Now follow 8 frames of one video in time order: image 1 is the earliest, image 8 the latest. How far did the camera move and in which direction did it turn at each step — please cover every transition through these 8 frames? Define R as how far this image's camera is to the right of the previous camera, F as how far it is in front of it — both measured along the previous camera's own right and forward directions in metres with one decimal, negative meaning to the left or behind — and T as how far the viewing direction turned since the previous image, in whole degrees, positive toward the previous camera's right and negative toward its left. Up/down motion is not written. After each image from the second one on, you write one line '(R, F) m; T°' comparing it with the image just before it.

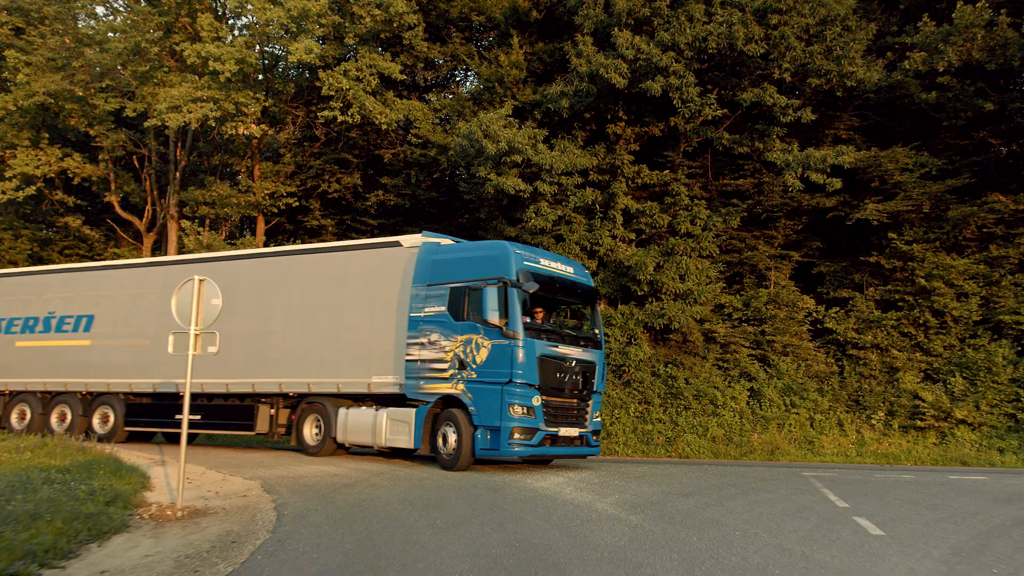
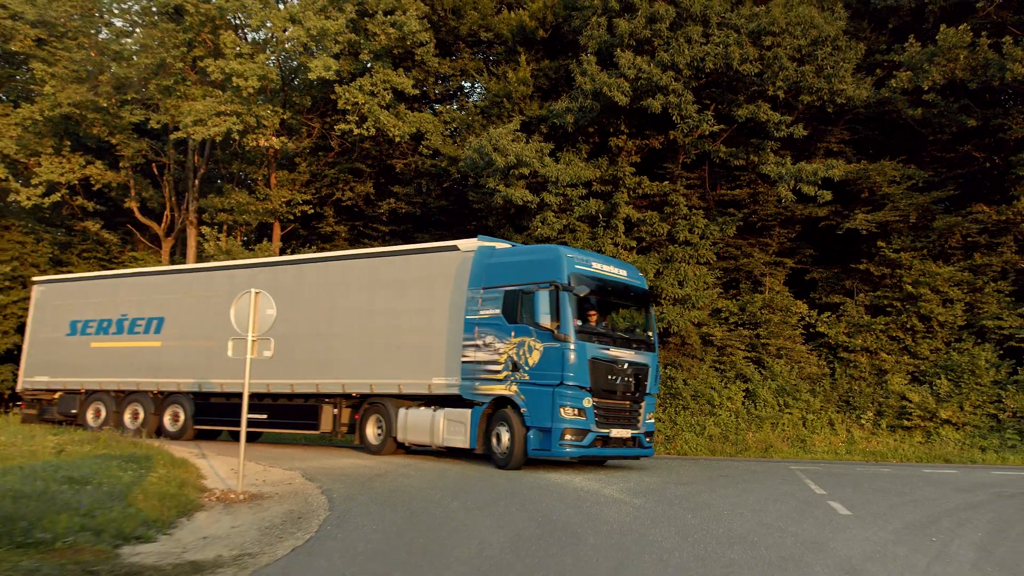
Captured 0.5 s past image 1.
(-0.2, -1.1) m; 0°
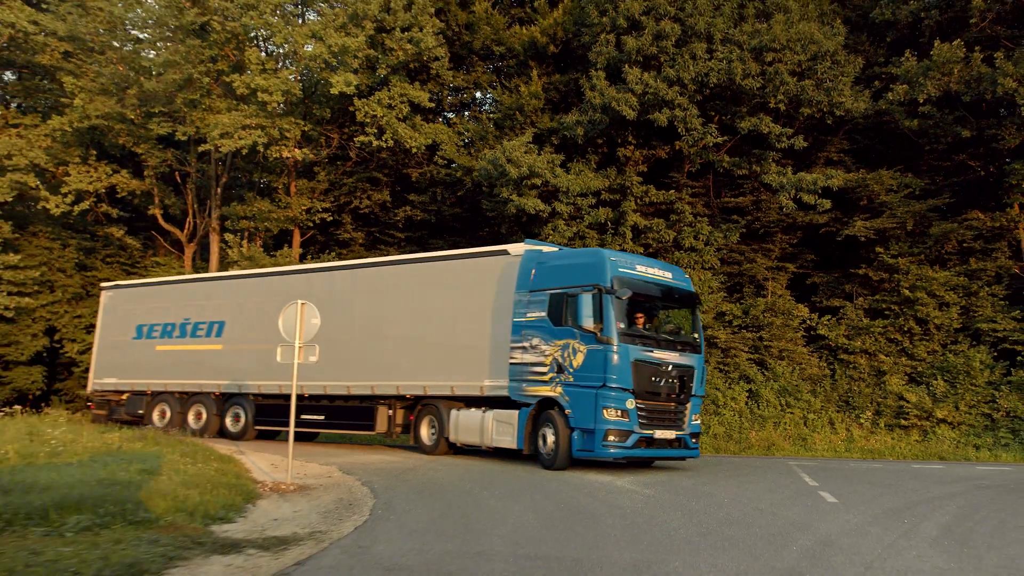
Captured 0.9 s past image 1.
(-0.2, -1.0) m; 0°
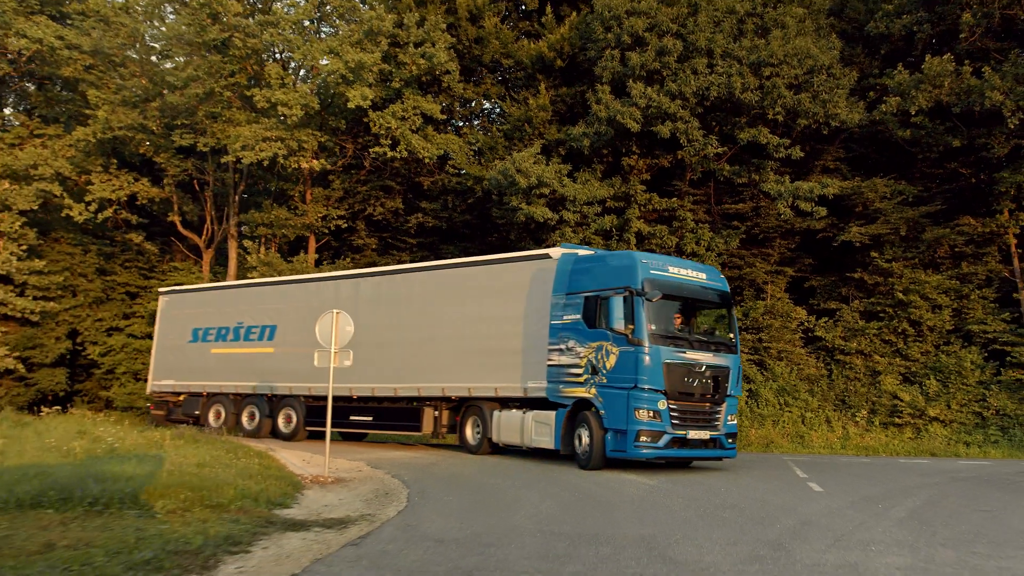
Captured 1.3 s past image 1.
(-0.2, -1.0) m; 0°
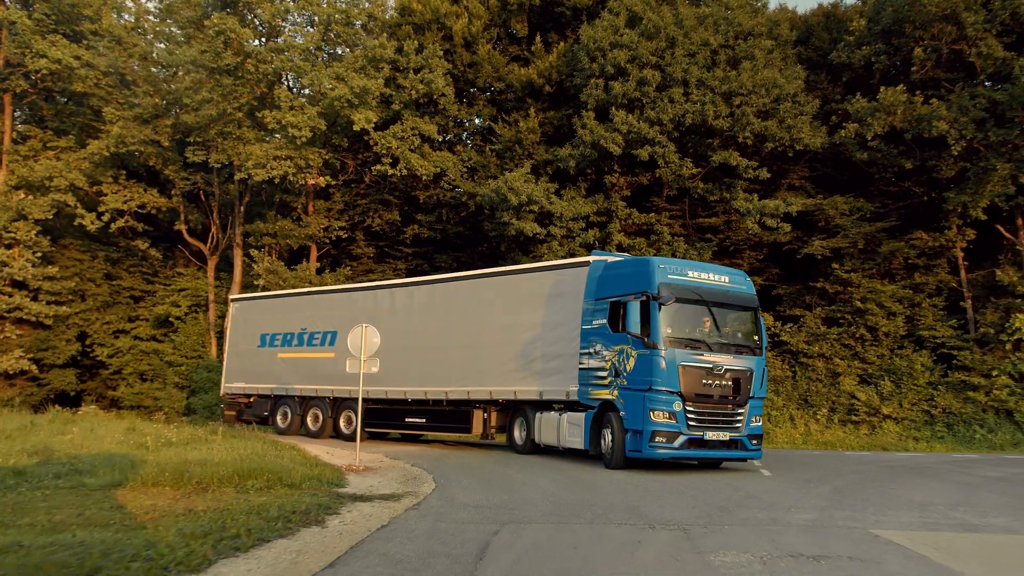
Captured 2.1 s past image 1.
(-0.4, -2.1) m; +1°
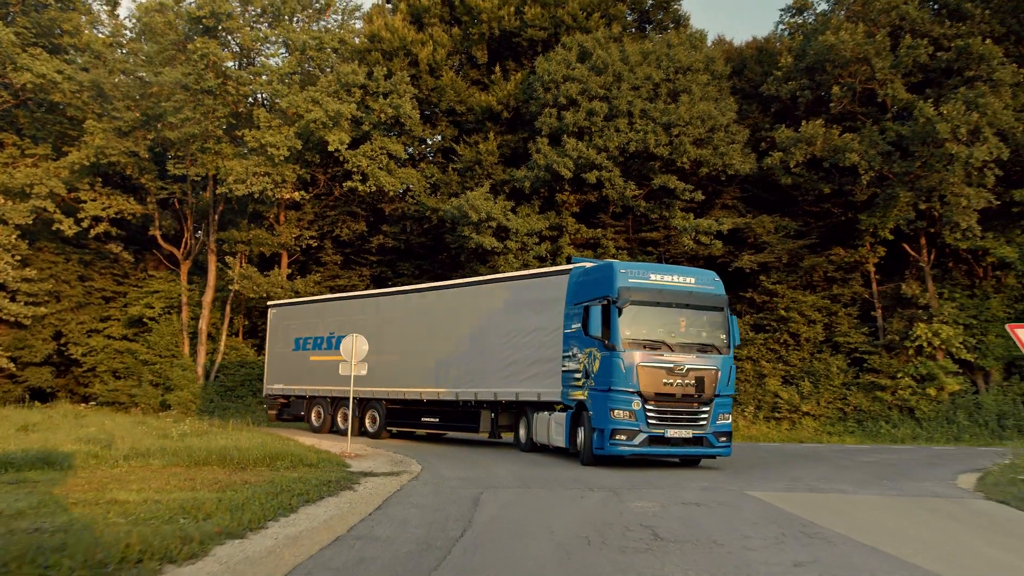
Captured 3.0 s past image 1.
(-0.3, -2.6) m; +3°
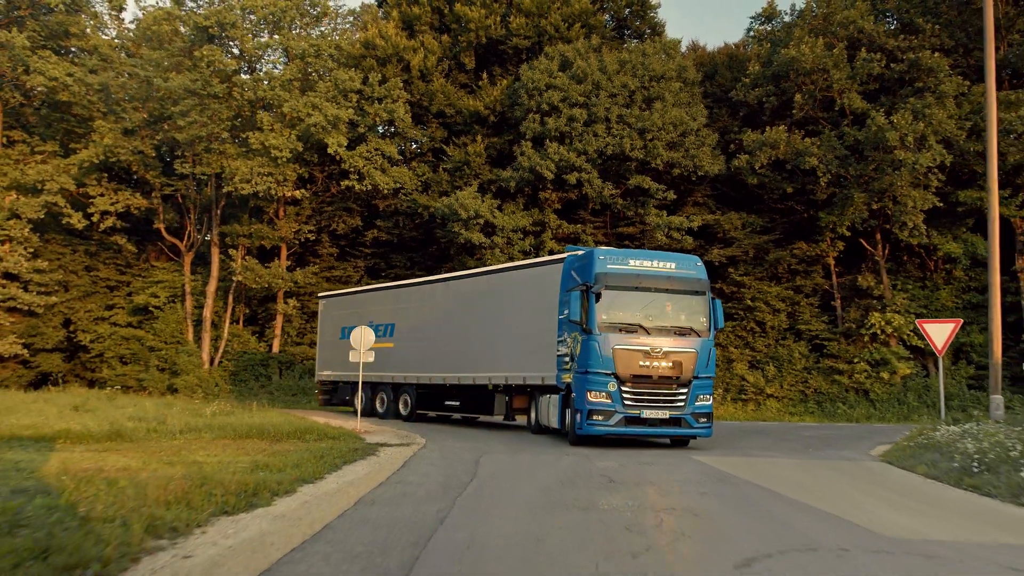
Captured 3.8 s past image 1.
(-0.1, -2.3) m; +1°
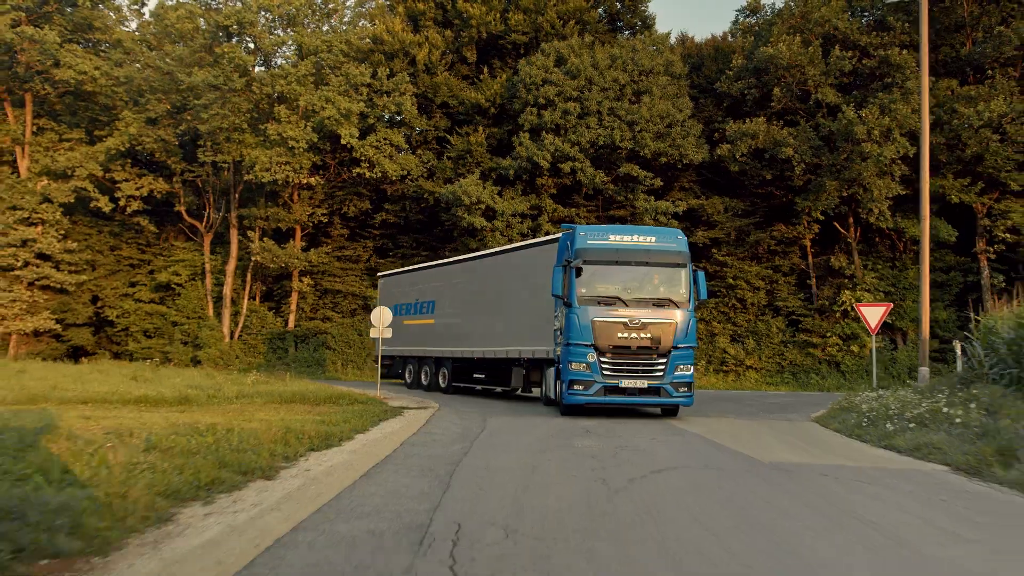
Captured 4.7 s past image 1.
(0.0, -2.6) m; 0°
